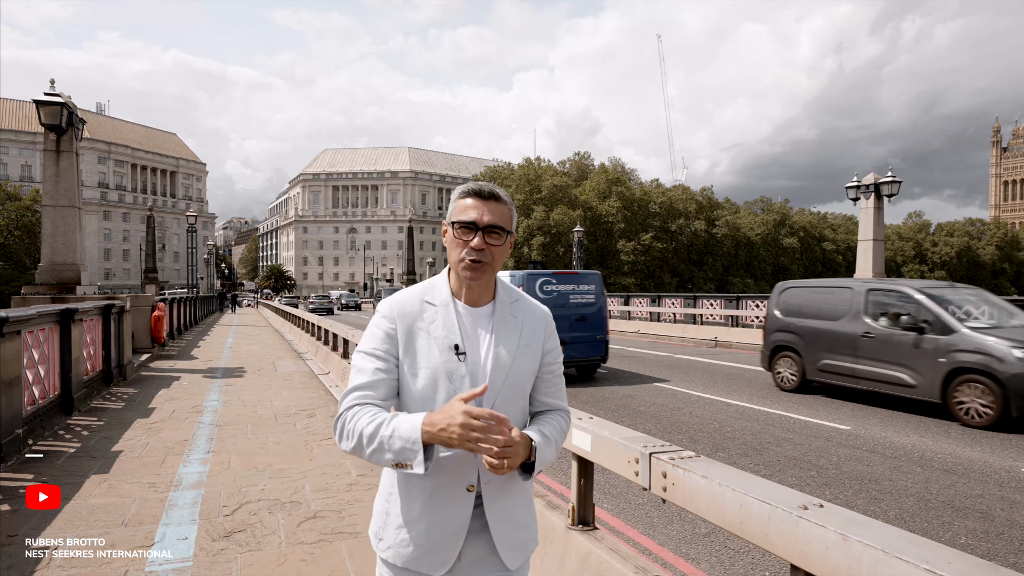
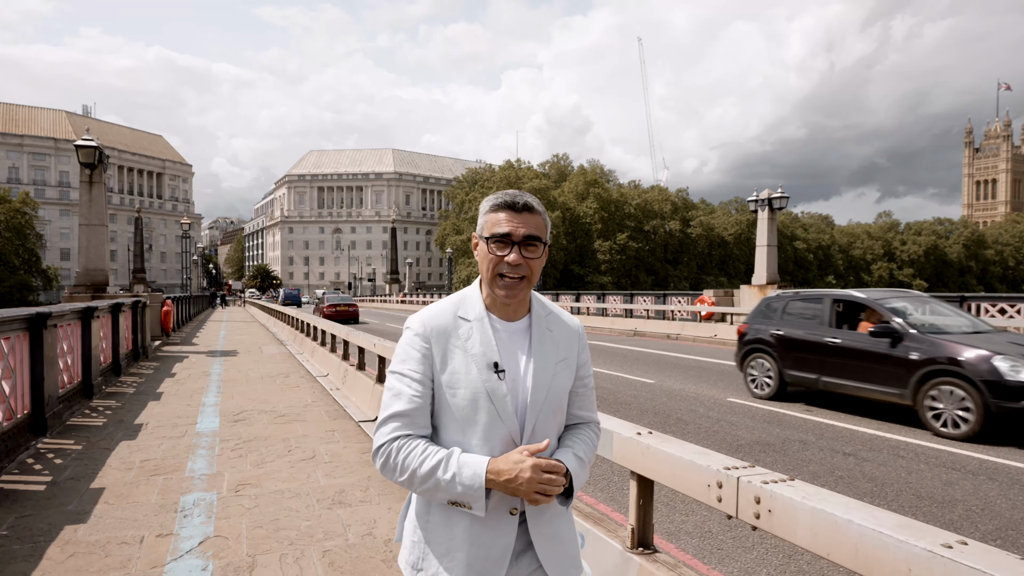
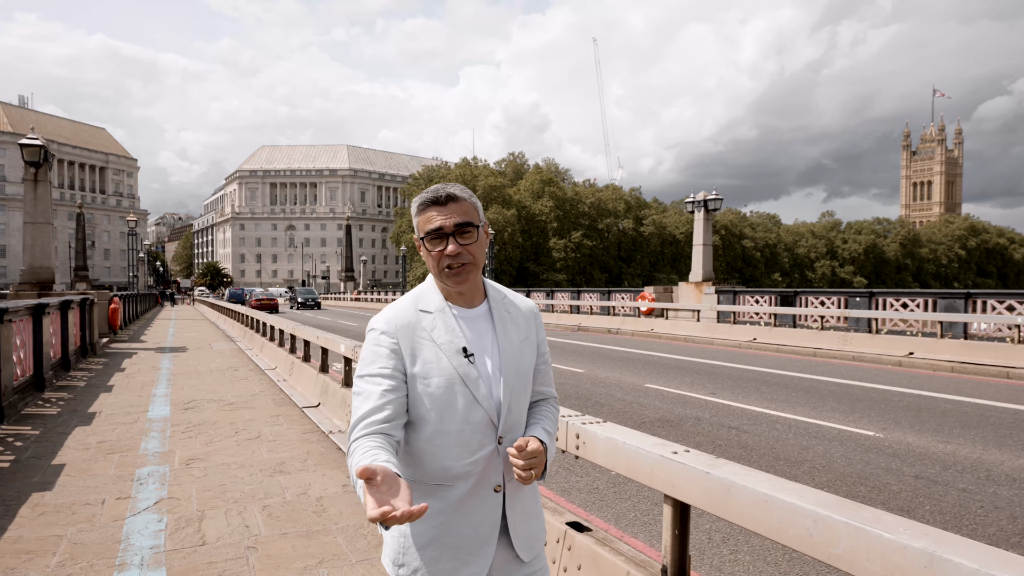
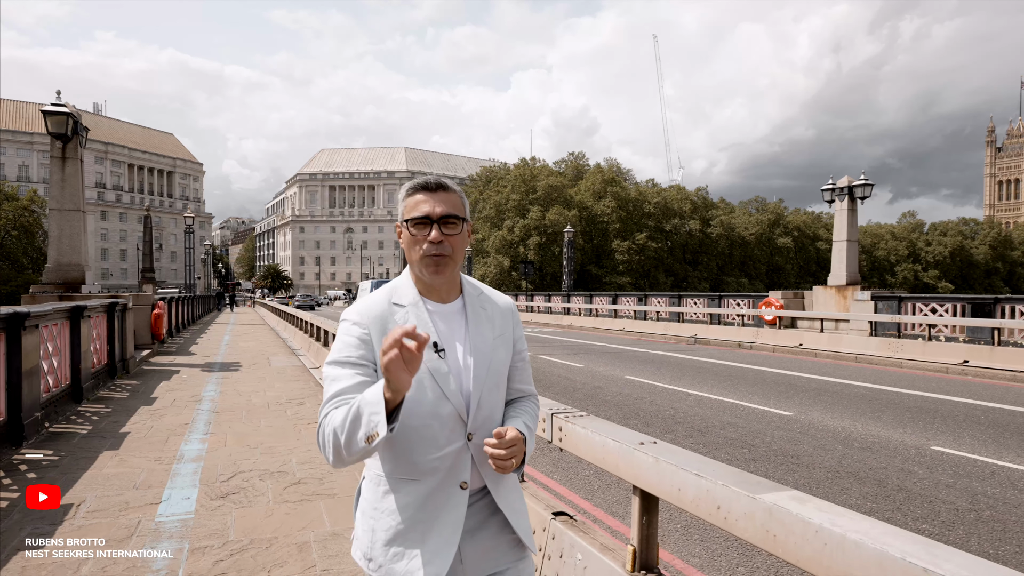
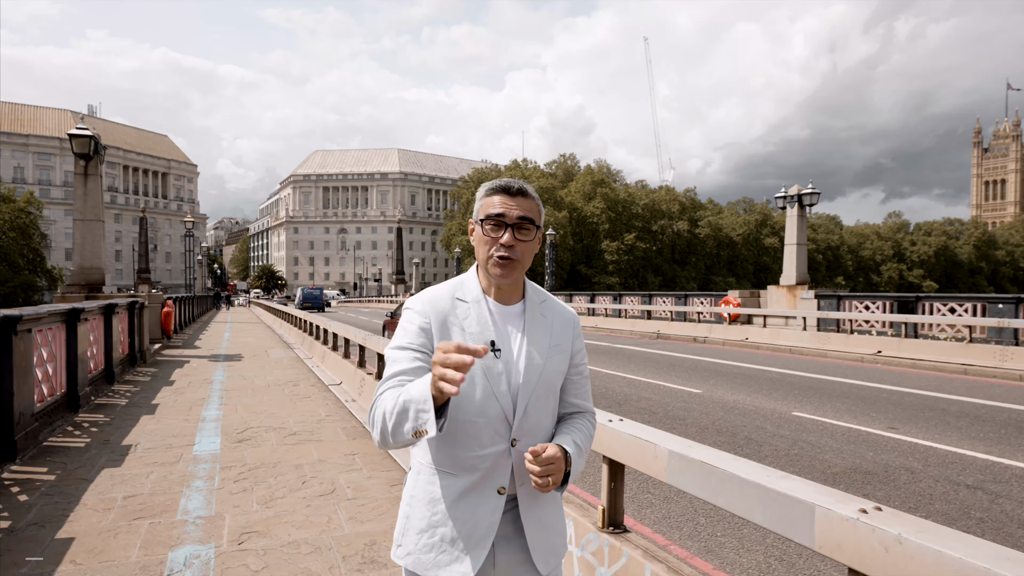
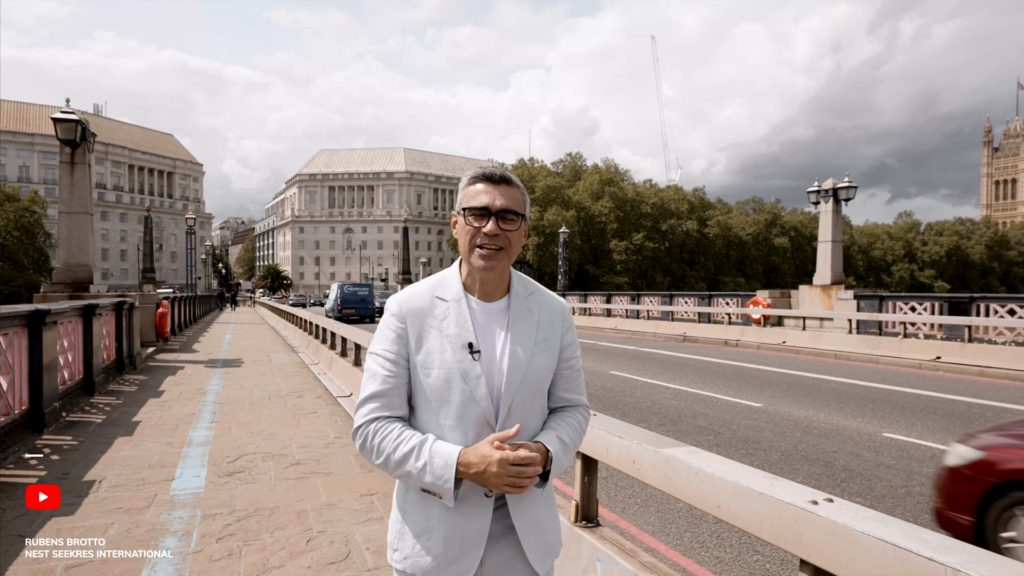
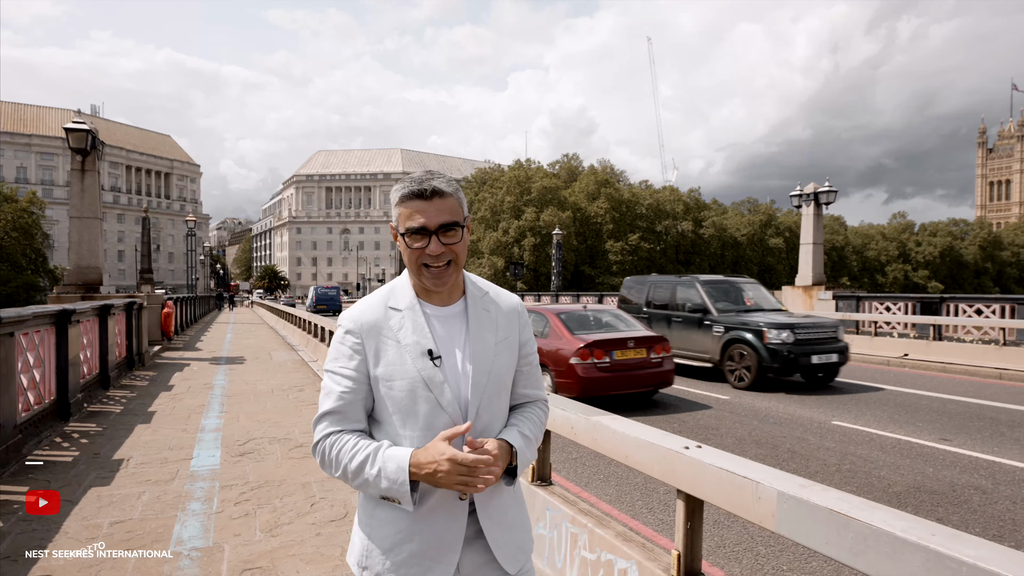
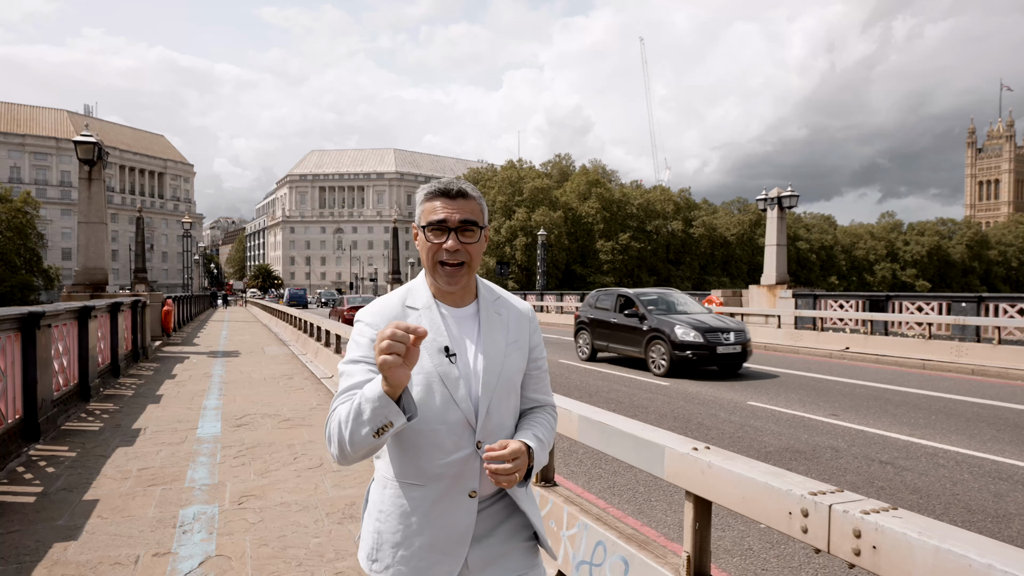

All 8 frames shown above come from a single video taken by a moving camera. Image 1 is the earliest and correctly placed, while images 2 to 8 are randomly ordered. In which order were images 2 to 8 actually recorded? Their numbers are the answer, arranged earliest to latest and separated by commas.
4, 6, 7, 5, 8, 2, 3
